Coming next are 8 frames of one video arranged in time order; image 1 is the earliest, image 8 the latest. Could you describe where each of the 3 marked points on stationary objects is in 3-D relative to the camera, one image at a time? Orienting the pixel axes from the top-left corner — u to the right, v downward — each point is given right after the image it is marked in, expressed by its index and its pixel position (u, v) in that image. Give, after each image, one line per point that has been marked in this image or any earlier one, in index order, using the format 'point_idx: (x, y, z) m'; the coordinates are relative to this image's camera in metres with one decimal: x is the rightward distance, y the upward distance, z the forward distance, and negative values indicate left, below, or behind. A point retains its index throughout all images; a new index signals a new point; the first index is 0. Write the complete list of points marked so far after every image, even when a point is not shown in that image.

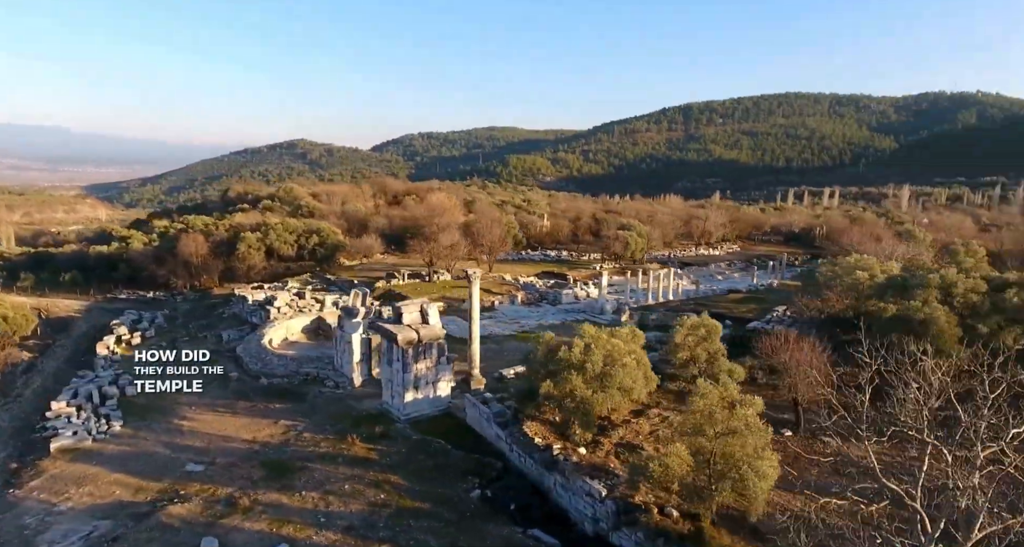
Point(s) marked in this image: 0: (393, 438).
0: (-2.2, -3.1, +11.5) m
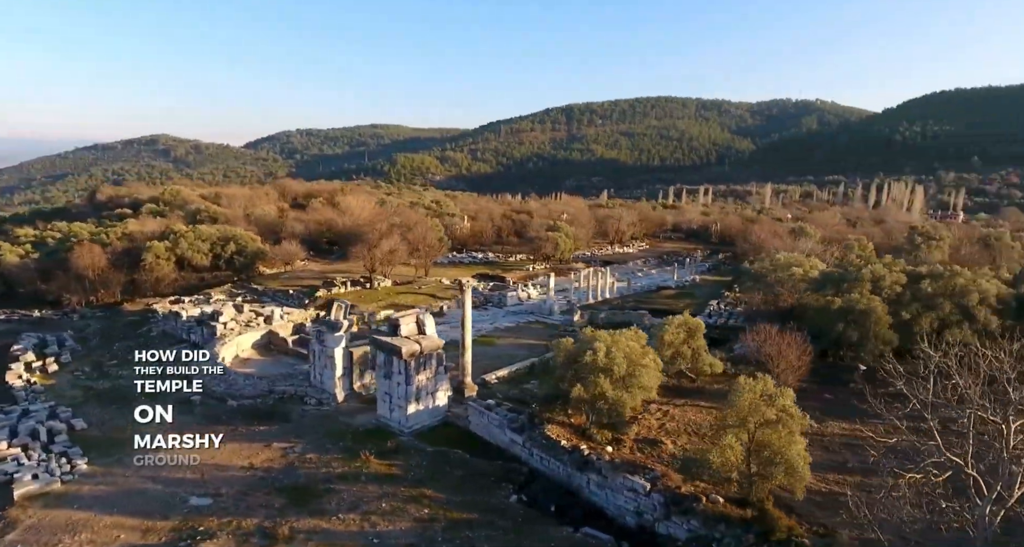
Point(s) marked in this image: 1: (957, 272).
0: (-2.0, -3.3, +11.4) m
1: (+11.2, 0.0, +15.5) m
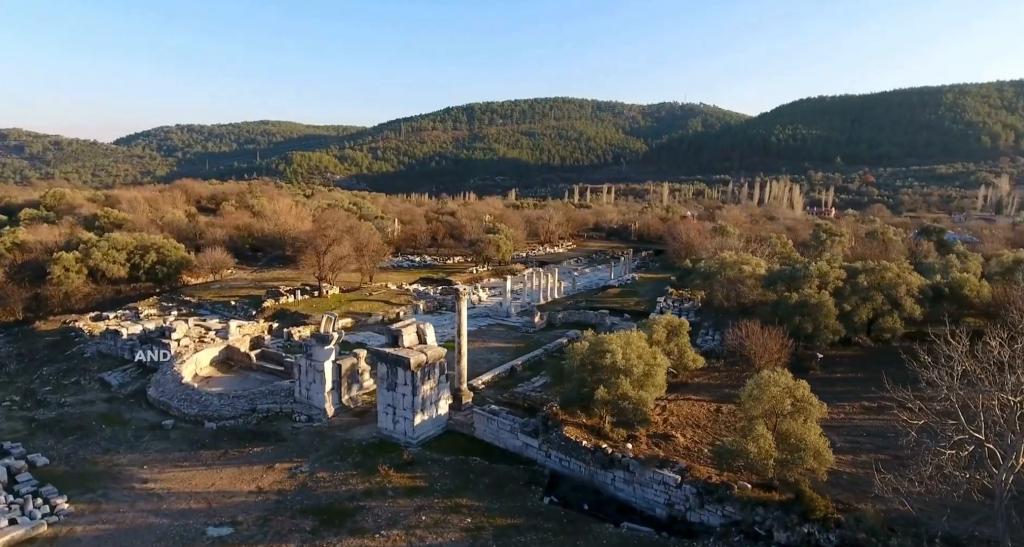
0: (-1.6, -3.5, +11.4) m
1: (+10.6, +0.1, +17.5) m
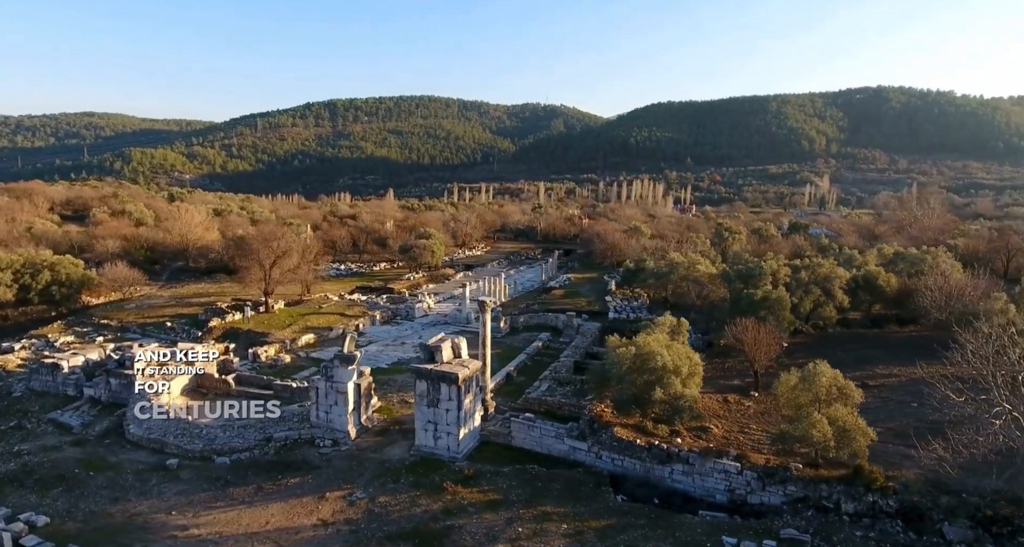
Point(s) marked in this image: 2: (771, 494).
0: (-0.5, -3.8, +11.5) m
1: (+10.0, +0.3, +20.1) m
2: (+4.4, -3.7, +10.5) m
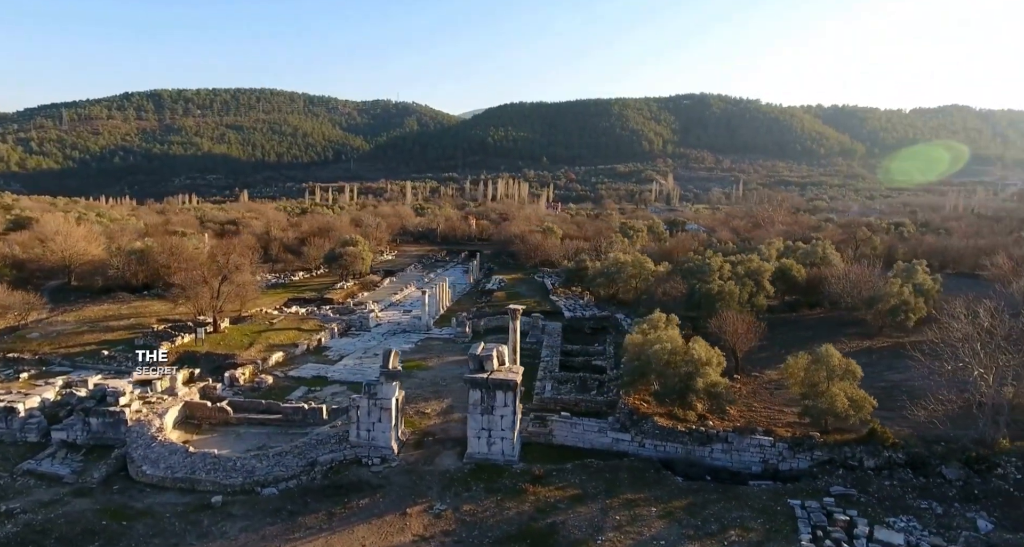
0: (+0.8, -4.0, +12.2) m
1: (+8.8, +0.5, +23.1) m
2: (+5.8, -3.7, +12.4) m
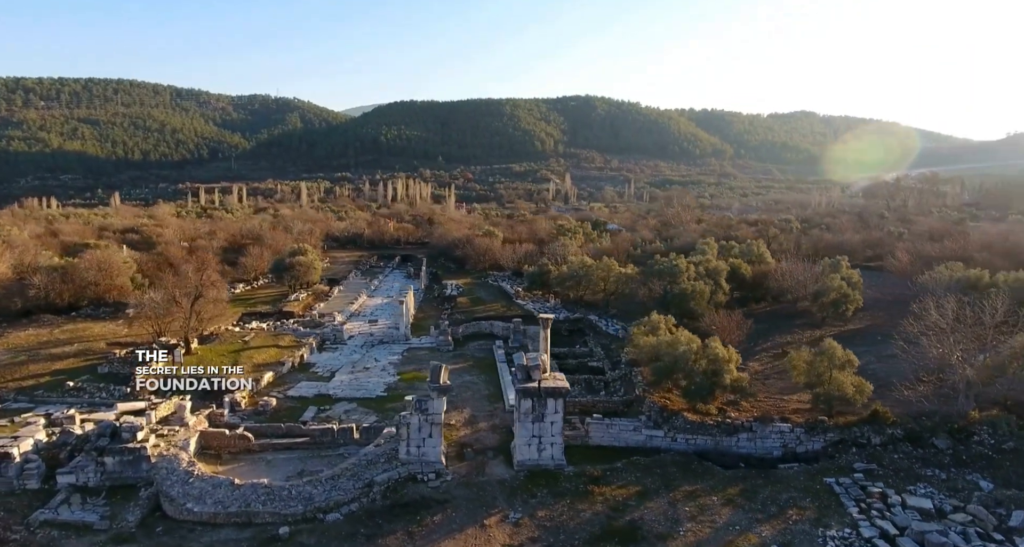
0: (+2.0, -4.2, +12.9) m
1: (+7.8, +0.5, +25.0) m
2: (+6.9, -3.8, +14.0) m
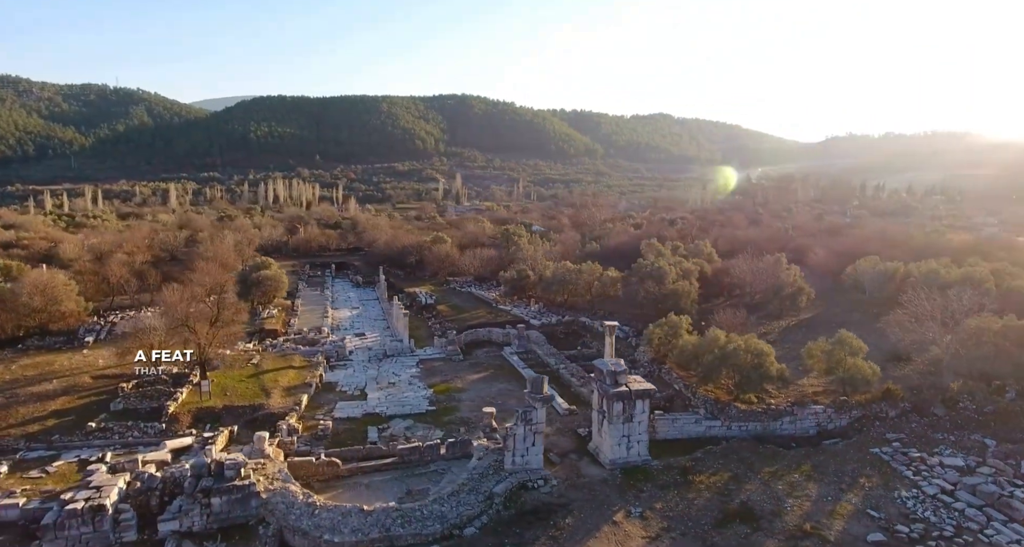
0: (+4.2, -4.4, +14.3) m
1: (+7.3, +0.5, +27.3) m
2: (+8.8, -3.9, +16.3) m
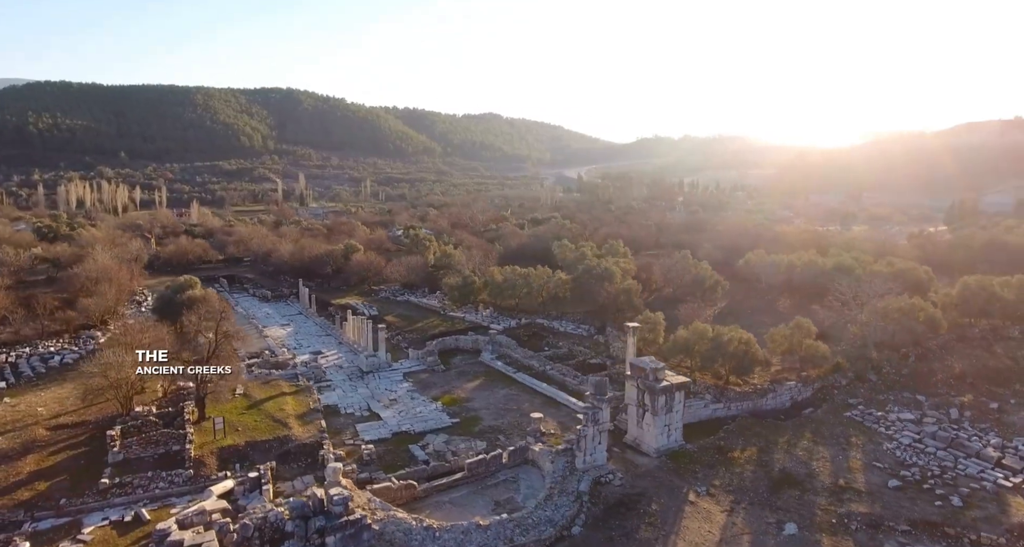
0: (+5.6, -4.5, +16.4) m
1: (+4.8, +0.5, +29.6) m
2: (+9.4, -3.7, +19.5) m
